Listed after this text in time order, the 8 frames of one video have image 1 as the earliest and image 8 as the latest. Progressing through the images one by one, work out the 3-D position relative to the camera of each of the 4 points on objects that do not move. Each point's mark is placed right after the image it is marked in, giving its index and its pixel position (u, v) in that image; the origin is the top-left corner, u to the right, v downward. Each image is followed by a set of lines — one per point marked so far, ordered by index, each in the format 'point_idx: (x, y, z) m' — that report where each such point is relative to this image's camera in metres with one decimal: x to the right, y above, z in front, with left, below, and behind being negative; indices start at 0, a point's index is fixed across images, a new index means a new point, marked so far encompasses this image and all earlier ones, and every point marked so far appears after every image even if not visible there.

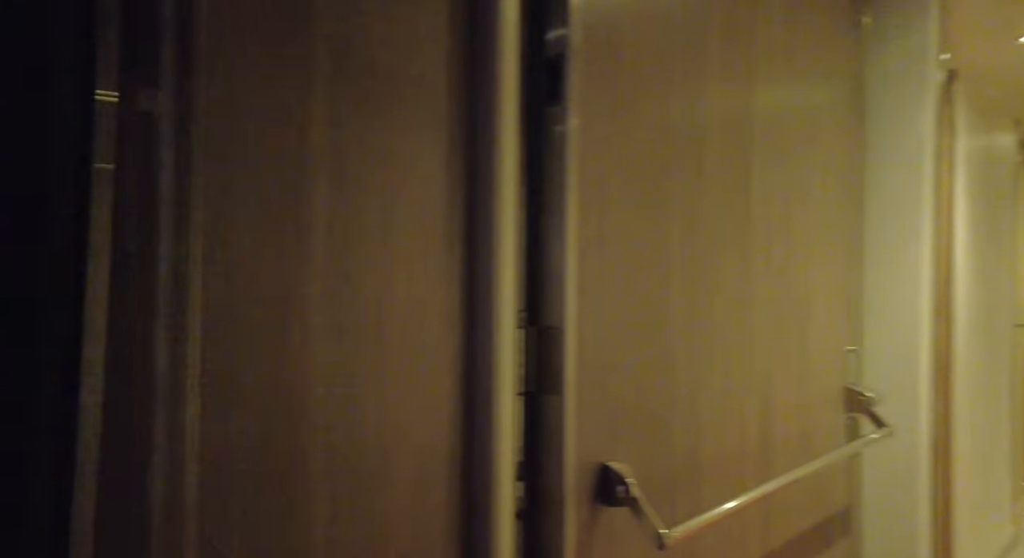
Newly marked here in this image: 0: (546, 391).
0: (0.0, -0.1, +0.8) m
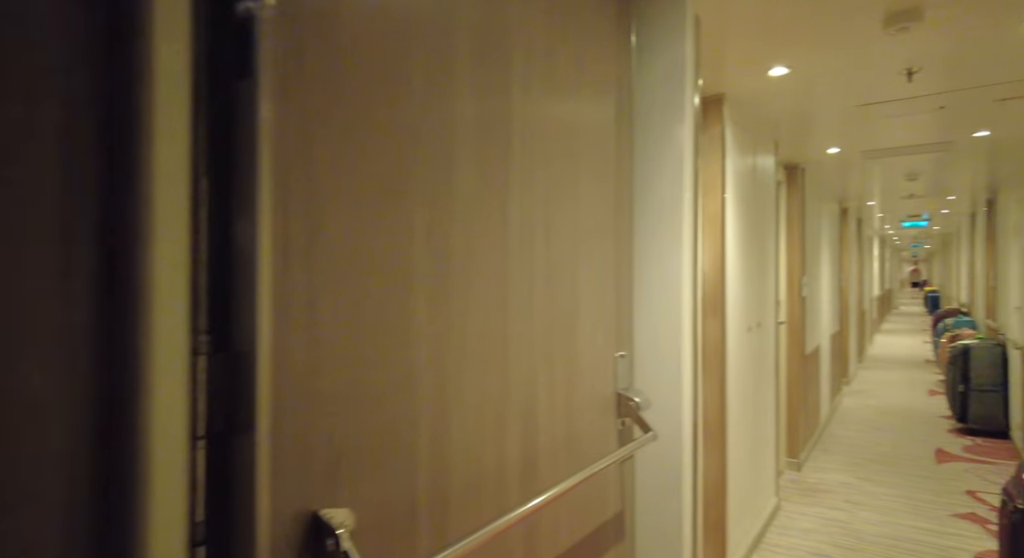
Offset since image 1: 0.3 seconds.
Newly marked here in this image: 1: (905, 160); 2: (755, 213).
0: (-0.3, -0.2, +0.6) m
1: (+3.1, +1.0, +4.7) m
2: (+1.4, +0.4, +3.3) m
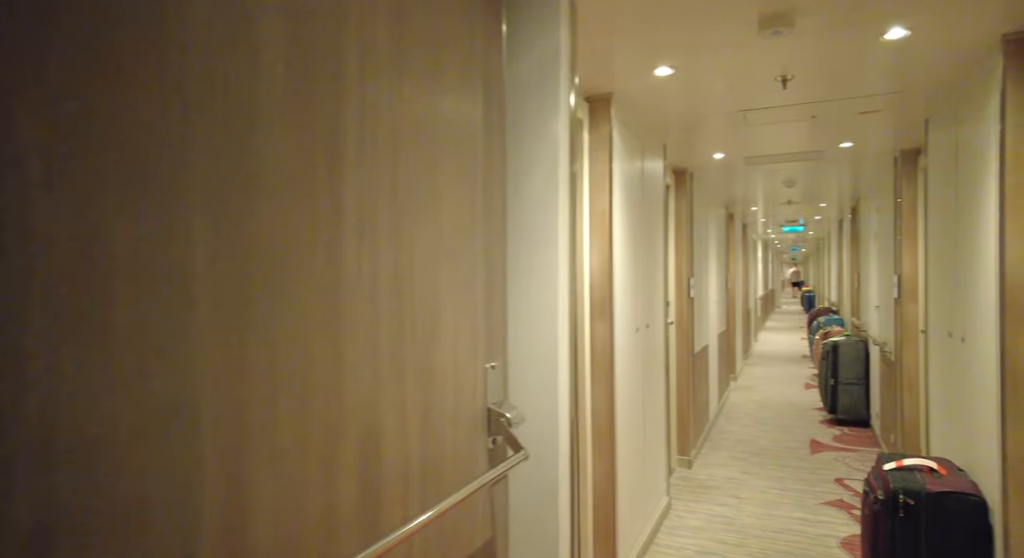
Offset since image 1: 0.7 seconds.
0: (-0.5, -0.2, +0.4) m
1: (+2.3, +1.0, +5.0) m
2: (+0.8, +0.4, +3.3) m
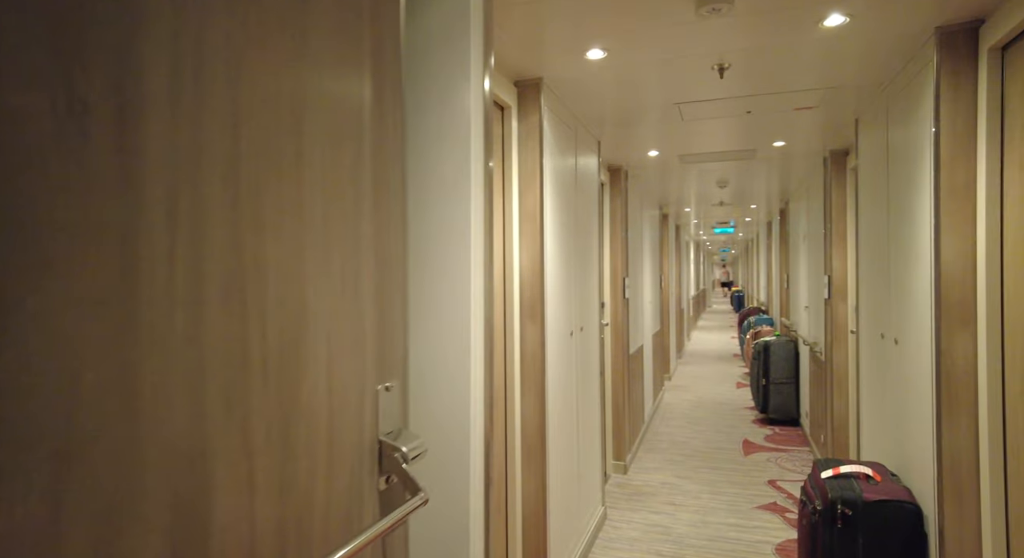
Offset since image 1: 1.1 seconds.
0: (-0.6, -0.2, +0.2) m
1: (+1.7, +0.9, +4.9) m
2: (+0.4, +0.4, +3.2) m
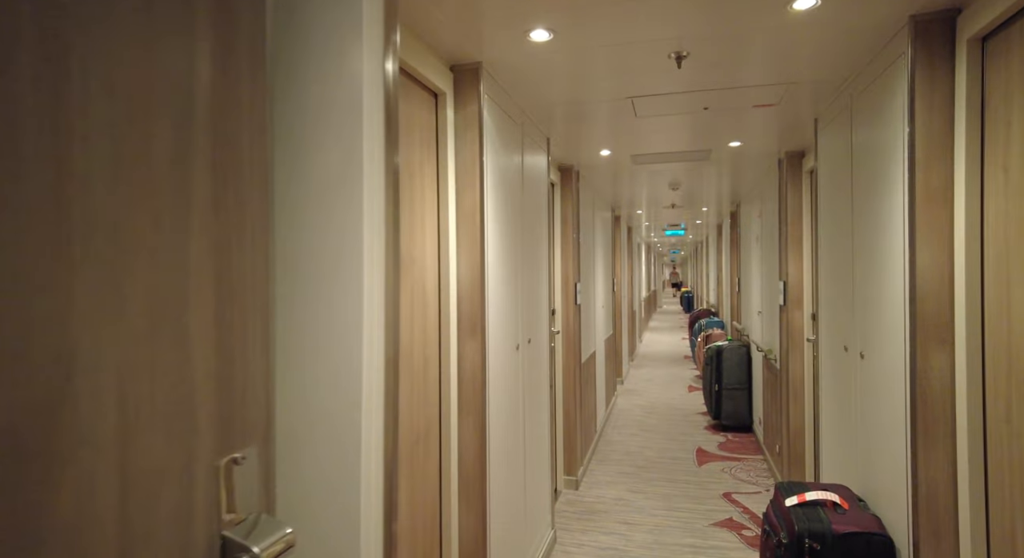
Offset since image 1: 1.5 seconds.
0: (-0.6, -0.2, -0.2) m
1: (+1.3, +0.9, +4.8) m
2: (+0.1, +0.3, +2.9) m
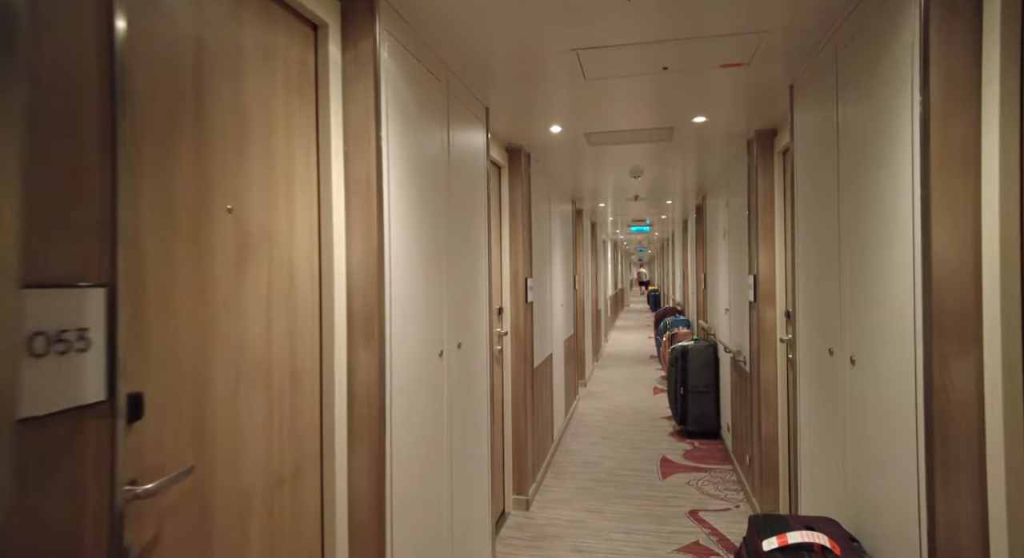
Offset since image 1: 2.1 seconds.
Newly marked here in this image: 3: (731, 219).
0: (-0.8, -0.2, -0.7) m
1: (+0.9, +0.9, +4.4) m
2: (-0.2, +0.3, +2.4) m
3: (+1.7, +0.5, +4.6) m
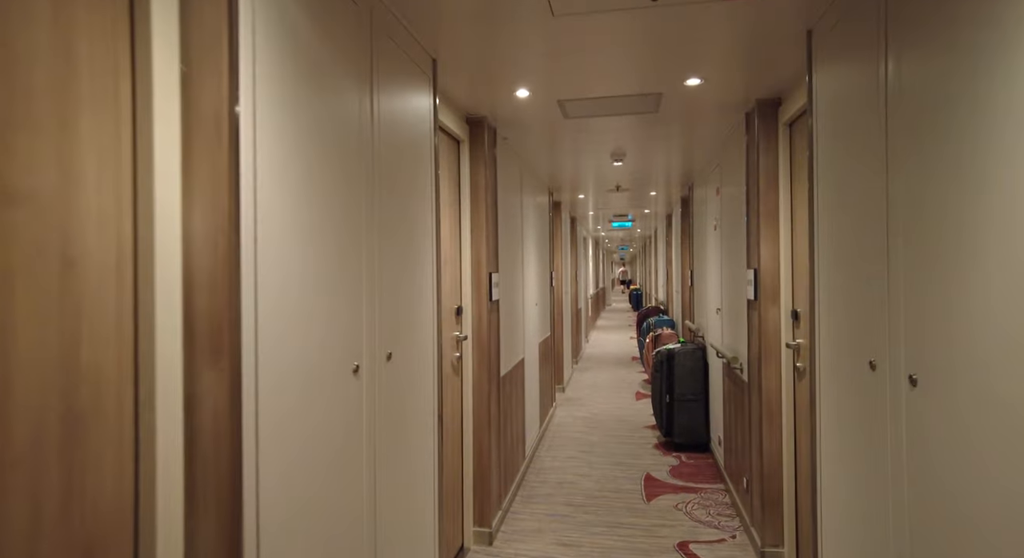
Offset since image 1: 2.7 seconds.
0: (-0.9, -0.2, -1.3) m
1: (+0.6, +1.0, +3.8) m
2: (-0.4, +0.4, +1.9) m
3: (+1.5, +0.5, +4.1) m
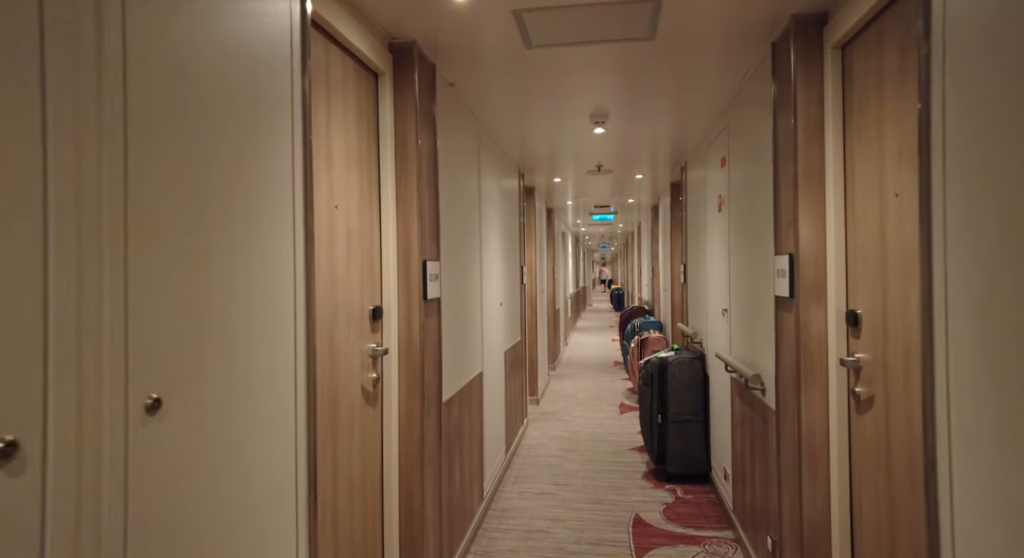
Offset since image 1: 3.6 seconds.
0: (-1.0, -0.1, -2.2) m
1: (+0.4, +1.0, +3.0) m
2: (-0.6, +0.4, +1.0) m
3: (+1.2, +0.5, +3.3) m
